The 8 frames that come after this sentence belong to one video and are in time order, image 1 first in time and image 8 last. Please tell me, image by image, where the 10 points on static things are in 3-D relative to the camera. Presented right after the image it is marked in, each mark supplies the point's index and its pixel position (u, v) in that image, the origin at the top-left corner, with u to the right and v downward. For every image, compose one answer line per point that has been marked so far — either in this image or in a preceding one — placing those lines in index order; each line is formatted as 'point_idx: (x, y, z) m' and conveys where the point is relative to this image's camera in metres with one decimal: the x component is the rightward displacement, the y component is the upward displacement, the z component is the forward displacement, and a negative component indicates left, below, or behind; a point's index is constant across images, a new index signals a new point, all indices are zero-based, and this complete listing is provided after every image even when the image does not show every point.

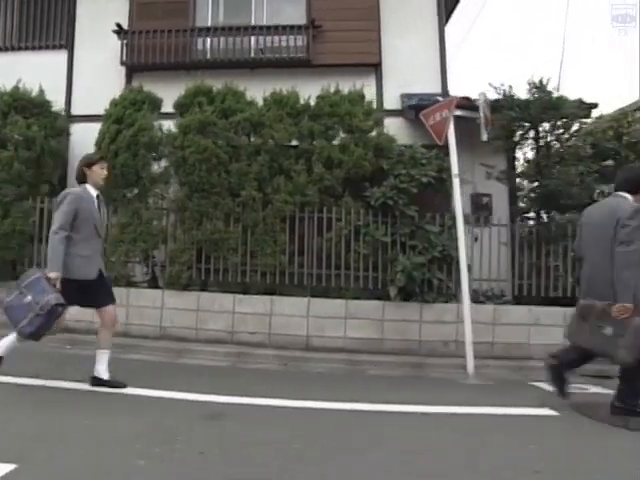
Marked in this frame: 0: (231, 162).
0: (-1.5, +1.4, +7.5) m
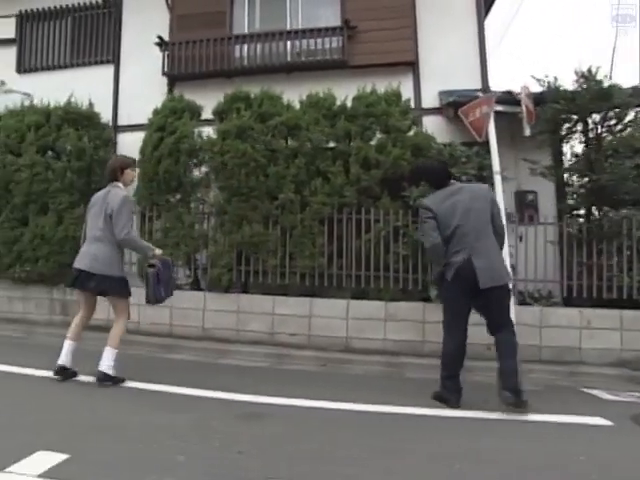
0: (-0.9, +1.3, +7.6) m
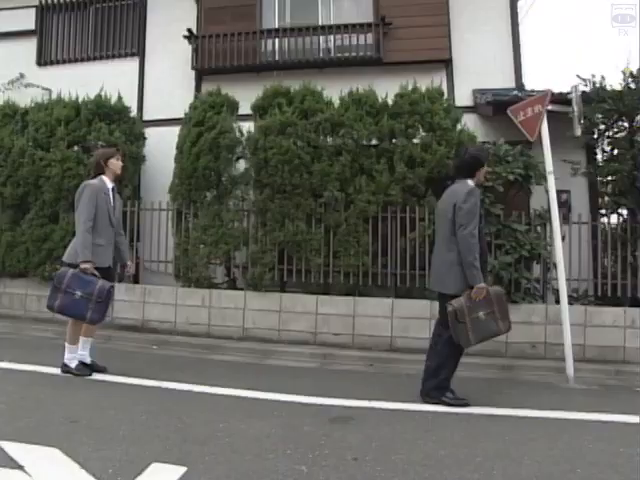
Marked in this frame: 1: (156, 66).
0: (-0.1, +1.3, +7.5) m
1: (-3.7, +3.9, +9.7) m
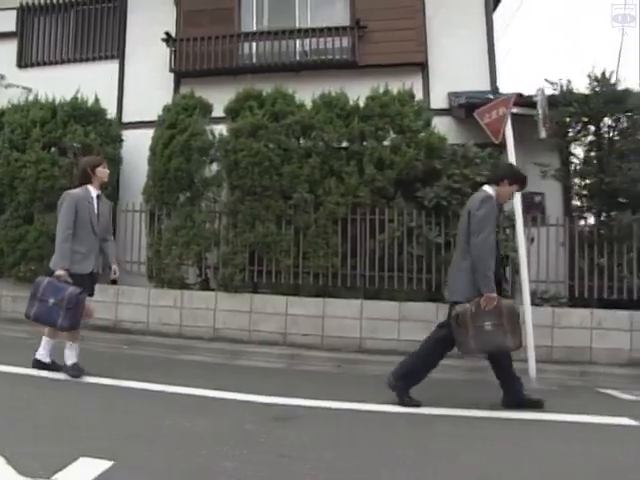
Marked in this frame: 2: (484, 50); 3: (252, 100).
0: (-0.7, +1.3, +7.6) m
1: (-4.2, +3.9, +9.8) m
2: (+3.5, +4.1, +9.4) m
3: (-1.2, +2.5, +7.9) m
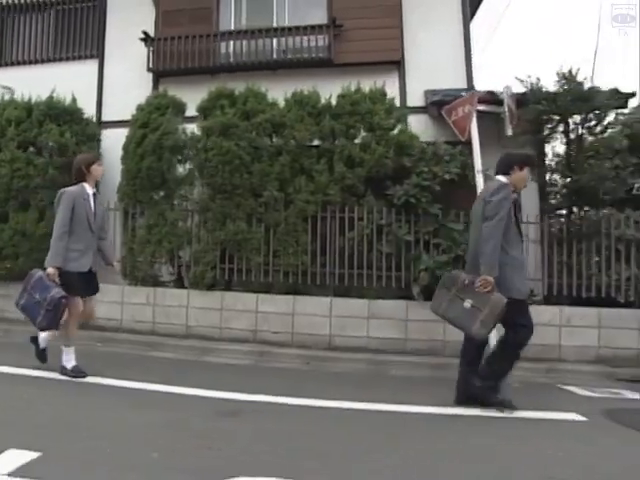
0: (-1.2, +1.3, +7.6) m
1: (-4.7, +3.9, +9.9) m
2: (+3.0, +4.1, +9.4) m
3: (-1.7, +2.6, +7.9) m
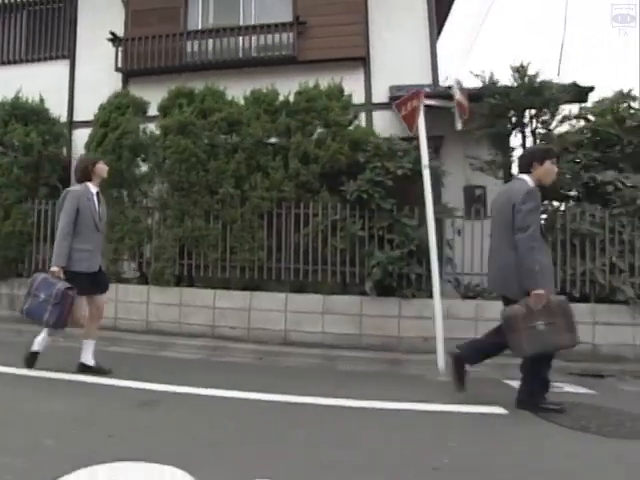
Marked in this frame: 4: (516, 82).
0: (-1.9, +1.4, +7.7) m
1: (-5.4, +4.0, +10.0) m
2: (+2.2, +4.2, +9.4) m
3: (-2.5, +2.6, +8.0) m
4: (+3.3, +2.6, +7.3) m
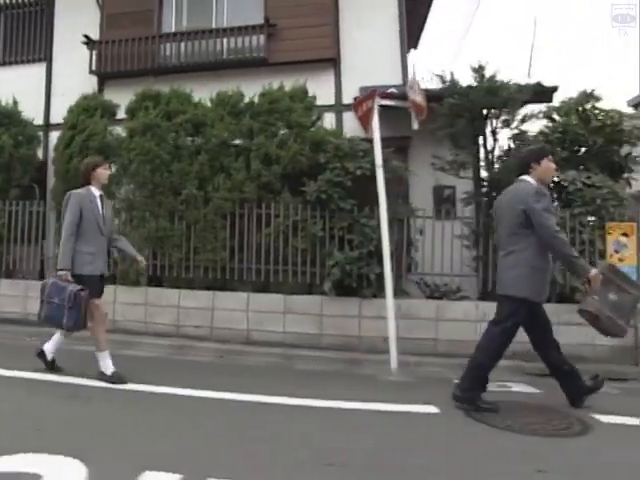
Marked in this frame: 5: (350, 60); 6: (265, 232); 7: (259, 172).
0: (-2.6, +1.4, +7.8) m
1: (-6.1, +3.9, +10.2) m
2: (+1.6, +4.2, +9.4) m
3: (-3.2, +2.6, +8.1) m
4: (+2.6, +2.6, +7.3) m
5: (+0.6, +3.9, +9.4) m
6: (-0.9, +0.1, +7.5) m
7: (-1.1, +1.2, +7.6) m
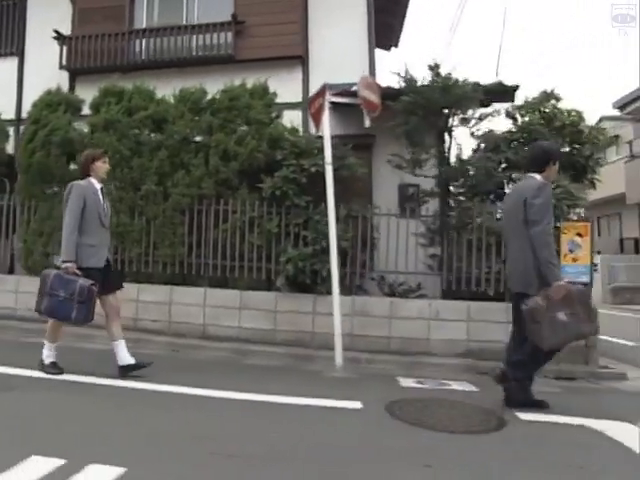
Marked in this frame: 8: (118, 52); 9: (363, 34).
0: (-3.3, +1.5, +7.8) m
1: (-6.8, +4.1, +10.3) m
2: (+0.9, +4.2, +9.4) m
3: (-3.9, +2.7, +8.2) m
4: (+1.9, +2.7, +7.3) m
5: (0.0, +4.0, +9.5) m
6: (-1.7, +0.2, +7.6) m
7: (-1.8, +1.3, +7.7) m
8: (-4.5, +4.3, +9.9) m
9: (+1.0, +4.4, +9.4) m
